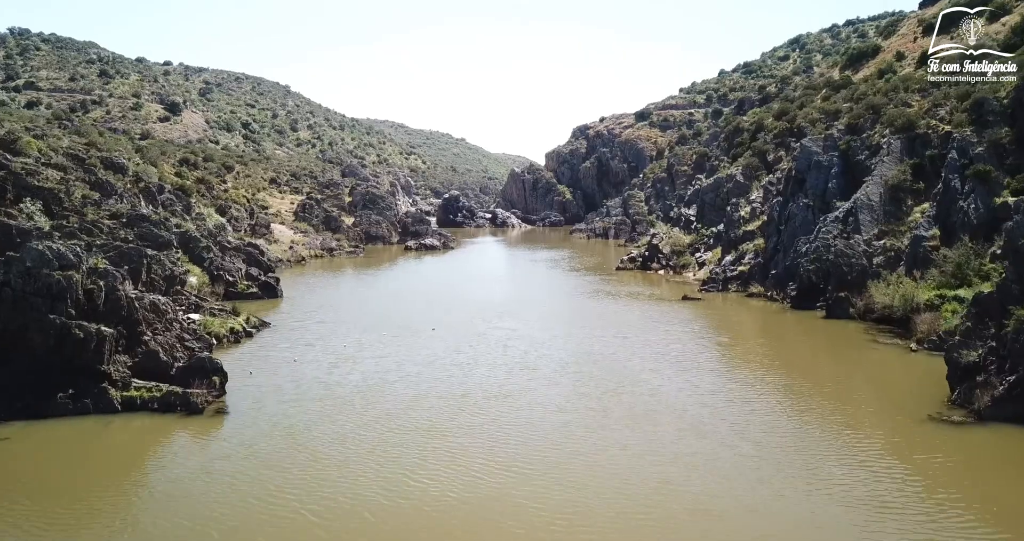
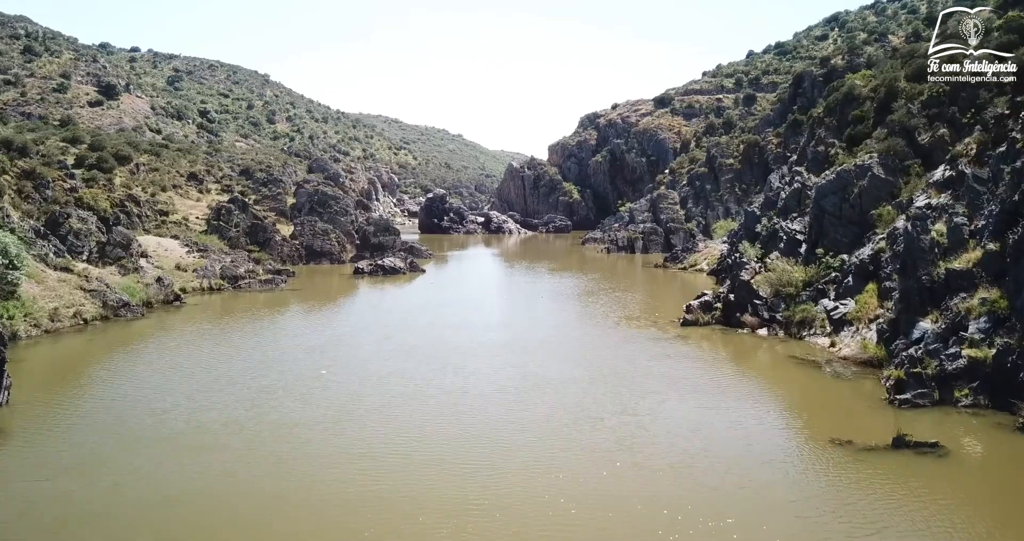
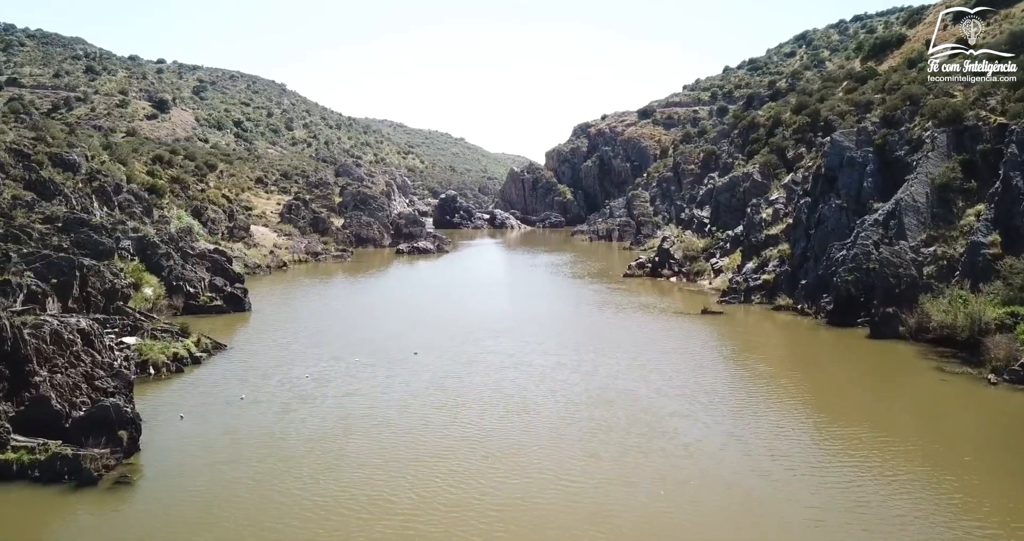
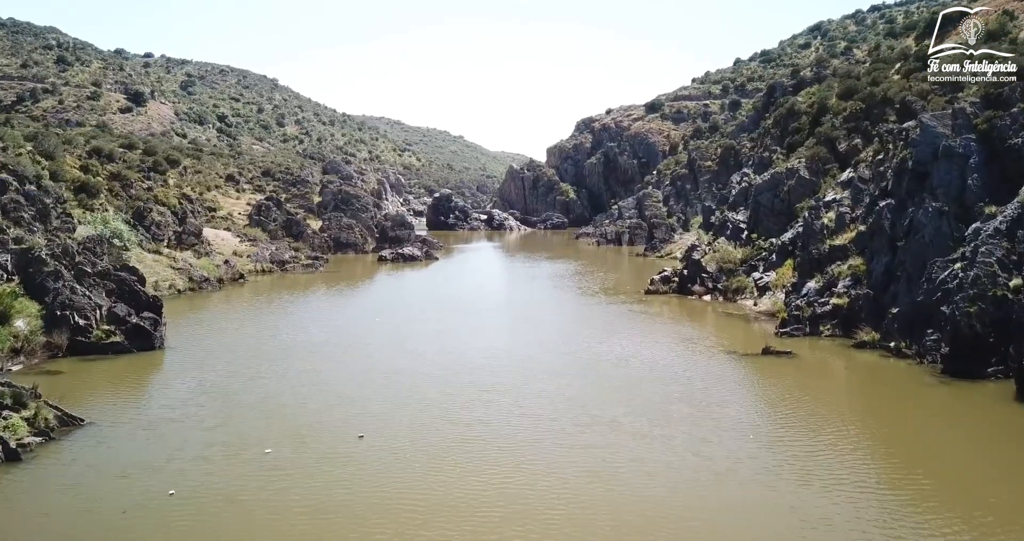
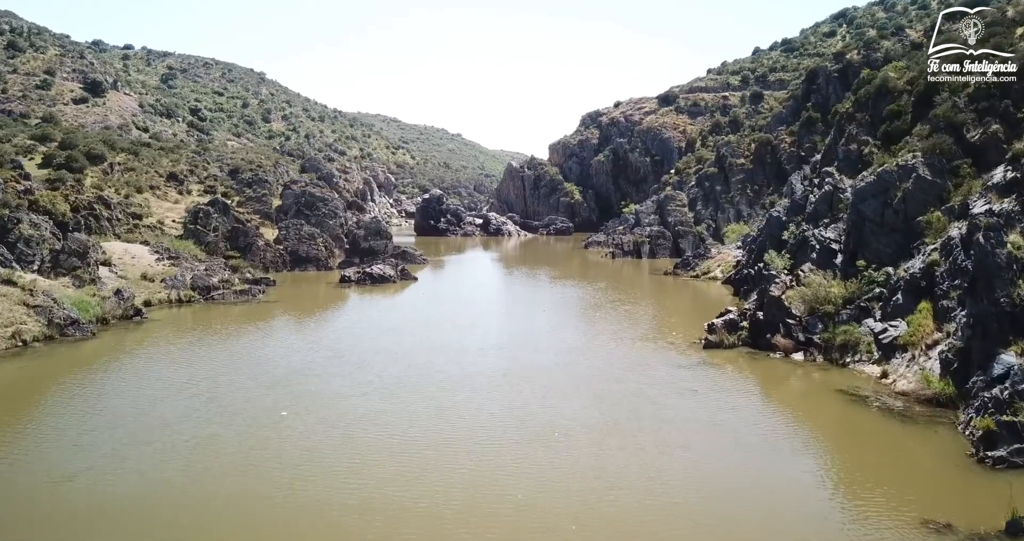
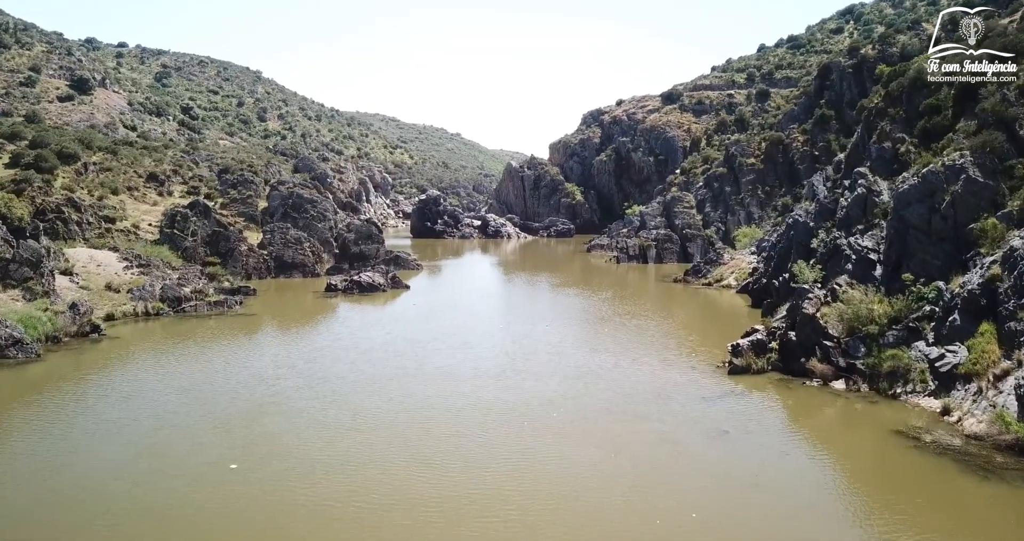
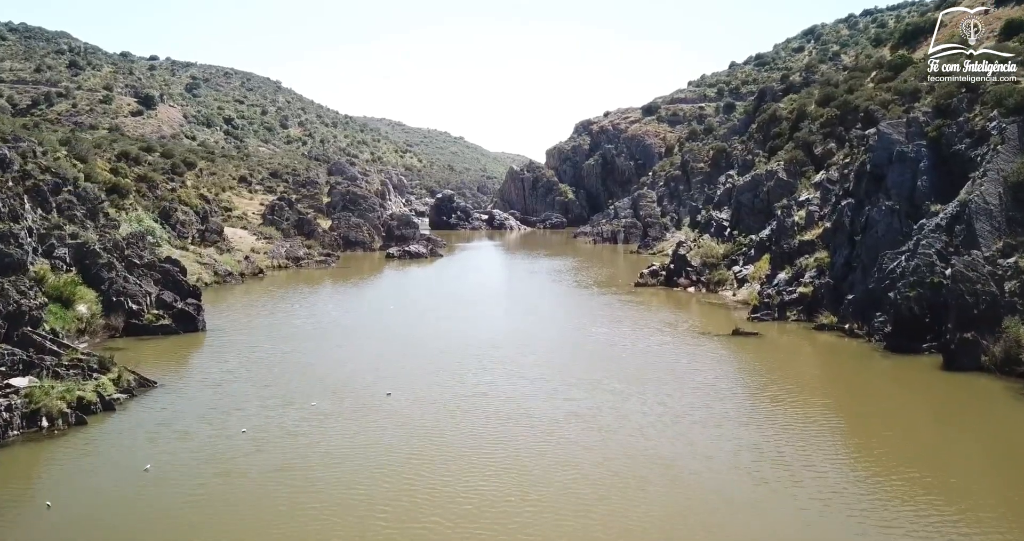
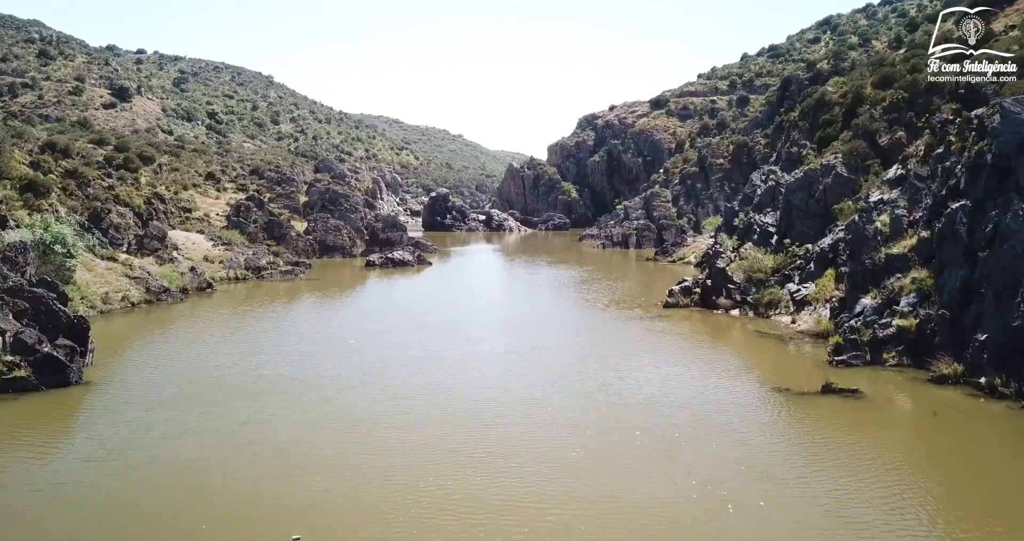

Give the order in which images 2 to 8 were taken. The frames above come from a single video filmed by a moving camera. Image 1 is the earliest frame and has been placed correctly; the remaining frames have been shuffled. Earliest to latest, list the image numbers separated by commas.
3, 7, 4, 8, 2, 5, 6
